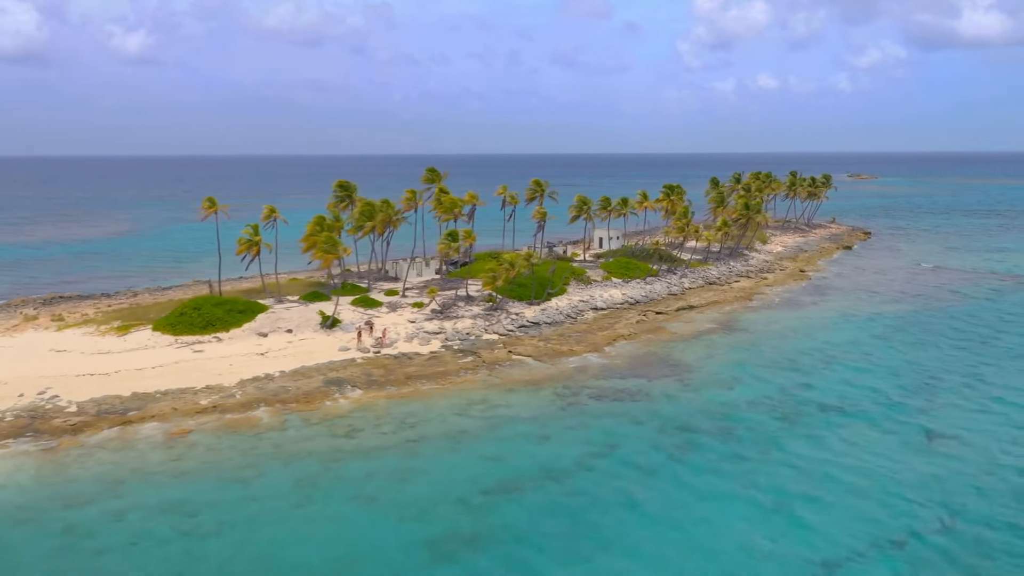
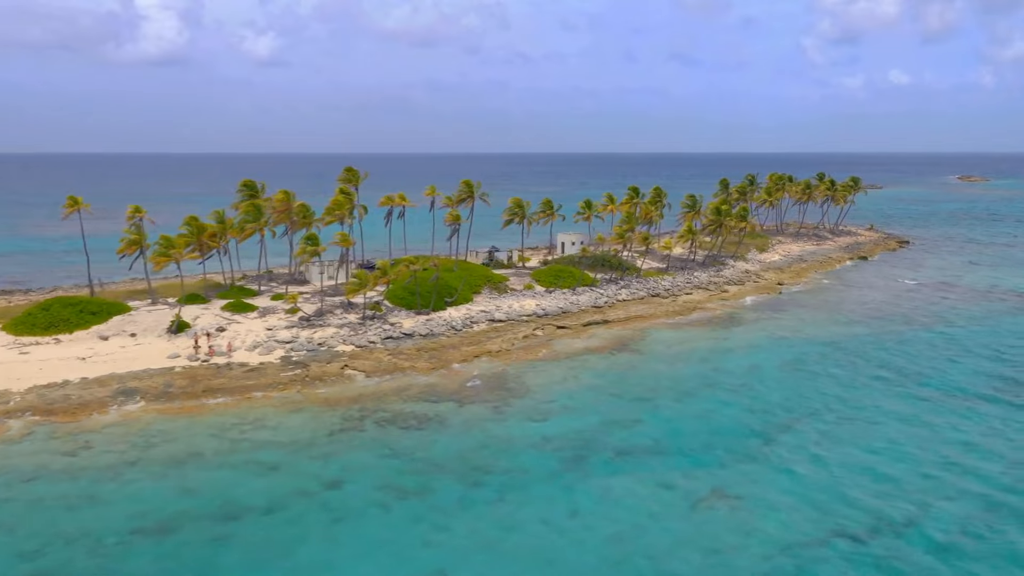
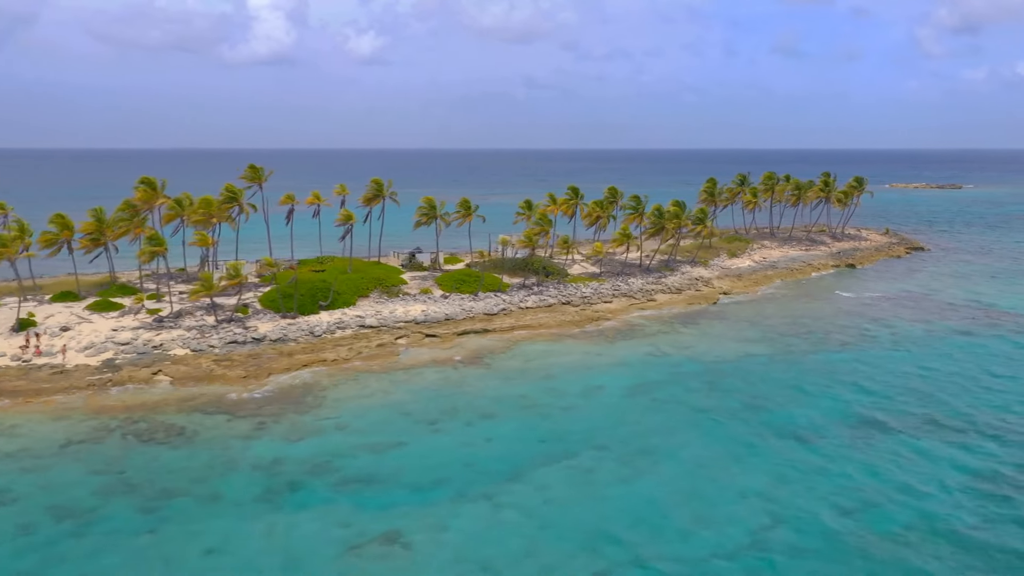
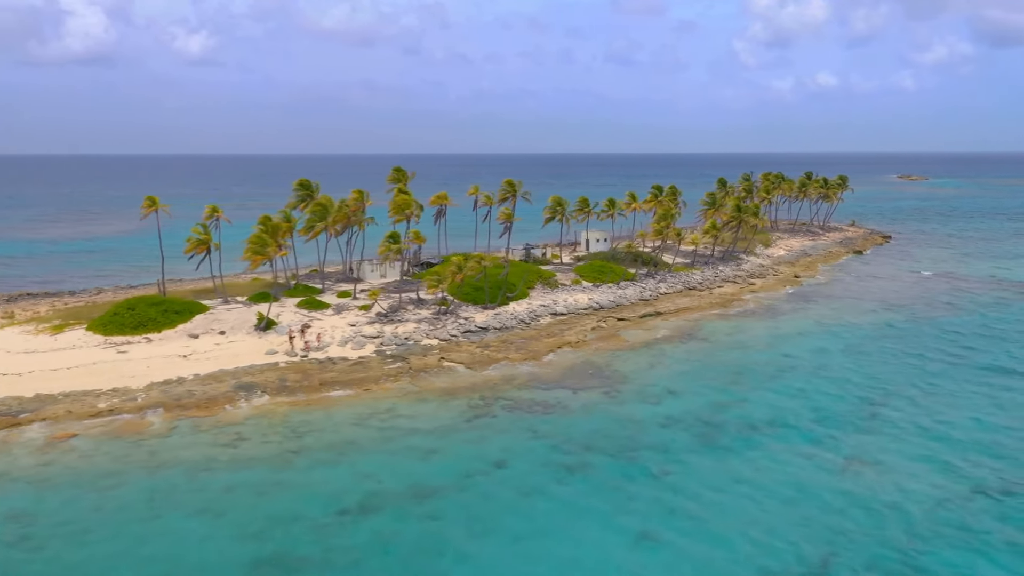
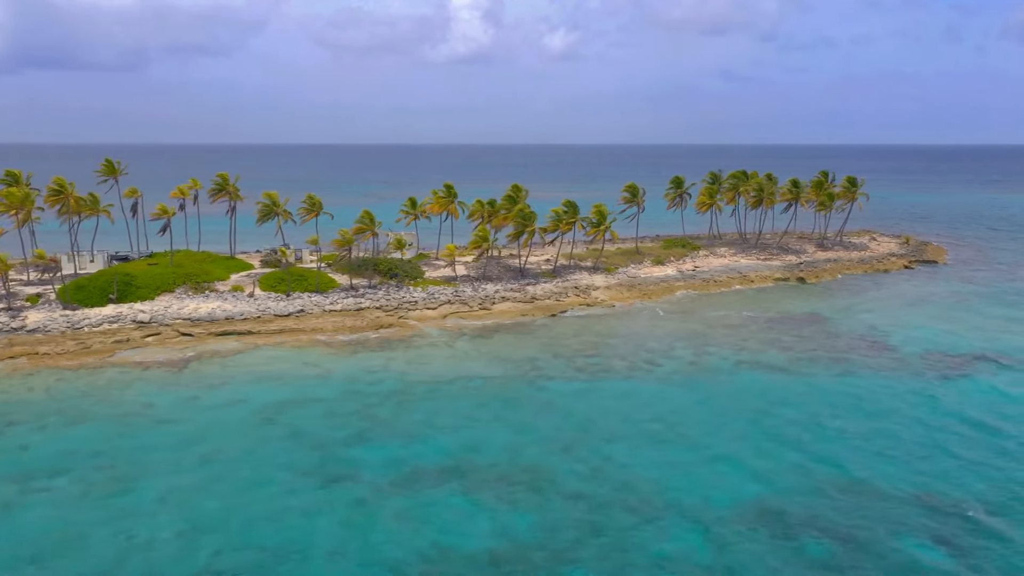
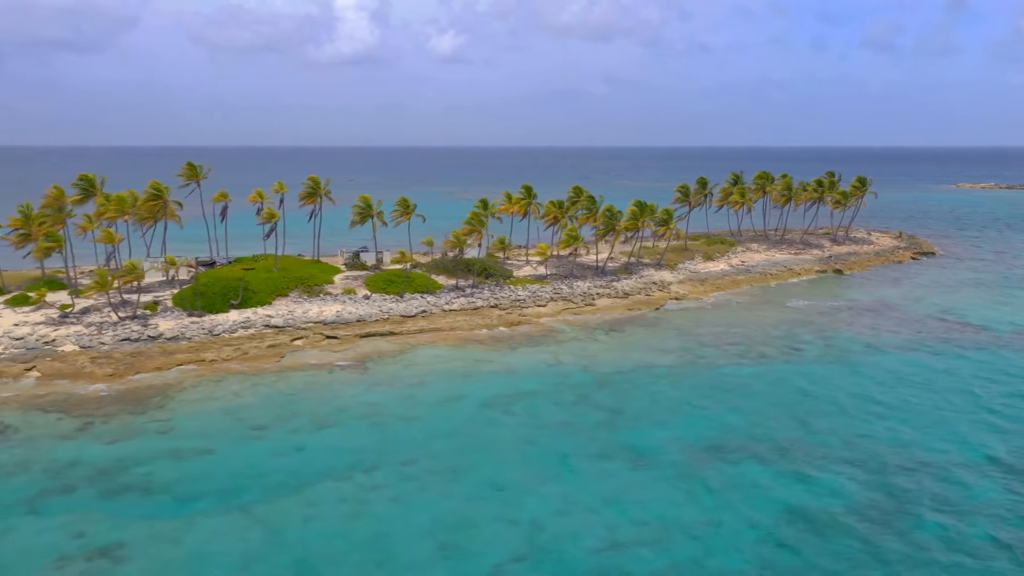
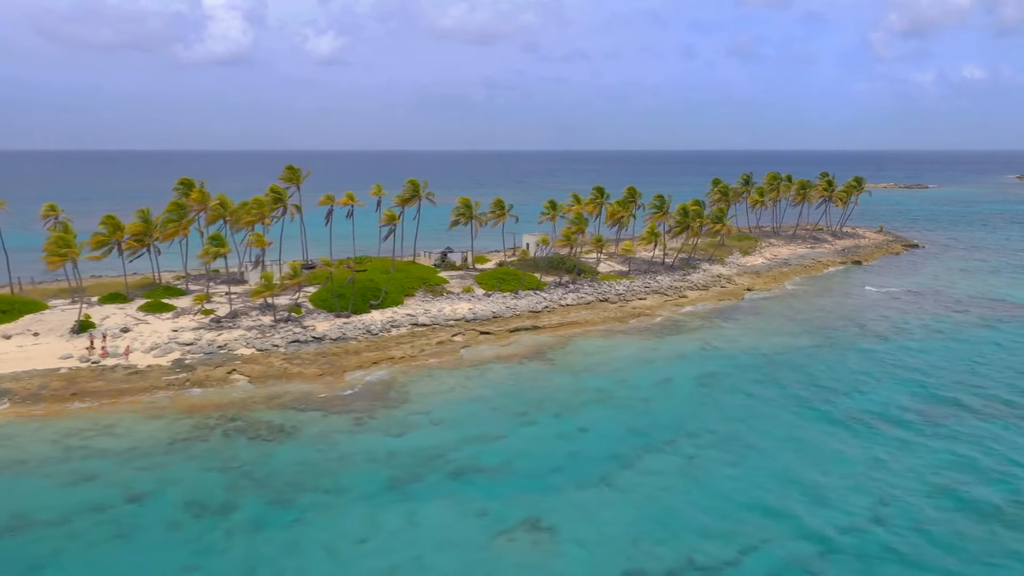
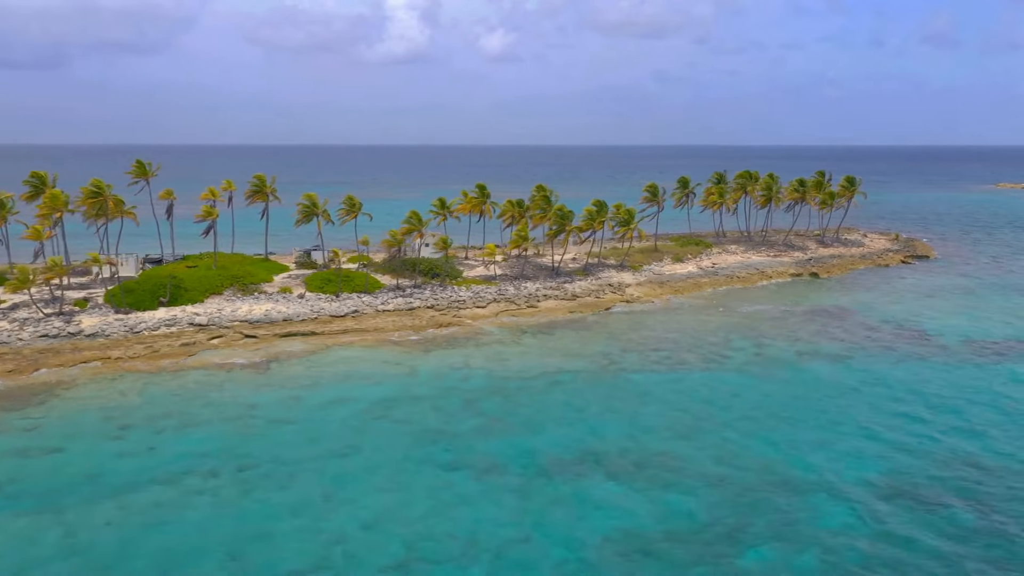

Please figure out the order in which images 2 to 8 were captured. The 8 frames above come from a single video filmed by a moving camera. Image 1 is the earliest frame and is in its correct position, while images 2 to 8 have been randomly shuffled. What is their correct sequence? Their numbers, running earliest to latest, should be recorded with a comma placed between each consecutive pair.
4, 2, 7, 3, 6, 8, 5
